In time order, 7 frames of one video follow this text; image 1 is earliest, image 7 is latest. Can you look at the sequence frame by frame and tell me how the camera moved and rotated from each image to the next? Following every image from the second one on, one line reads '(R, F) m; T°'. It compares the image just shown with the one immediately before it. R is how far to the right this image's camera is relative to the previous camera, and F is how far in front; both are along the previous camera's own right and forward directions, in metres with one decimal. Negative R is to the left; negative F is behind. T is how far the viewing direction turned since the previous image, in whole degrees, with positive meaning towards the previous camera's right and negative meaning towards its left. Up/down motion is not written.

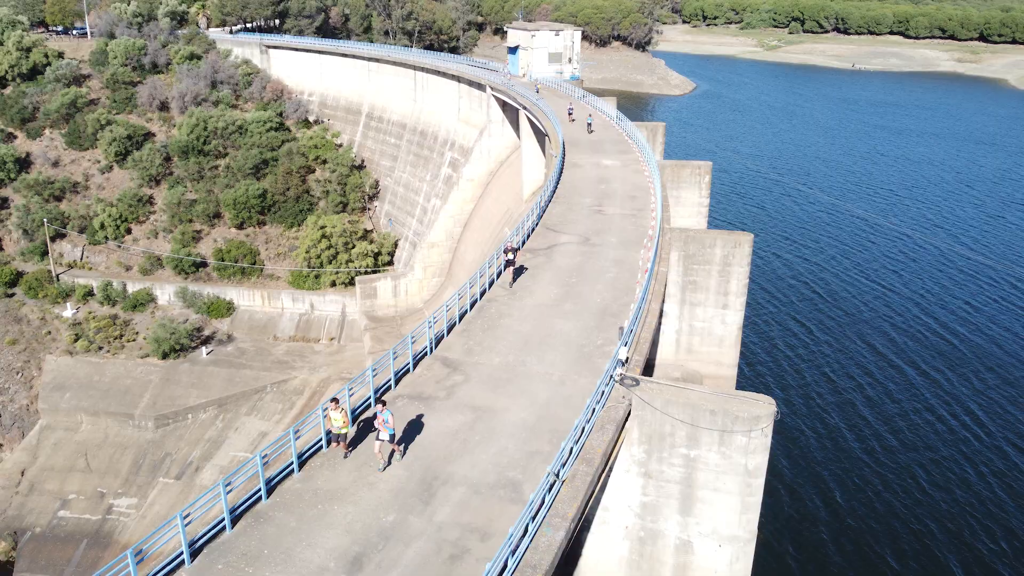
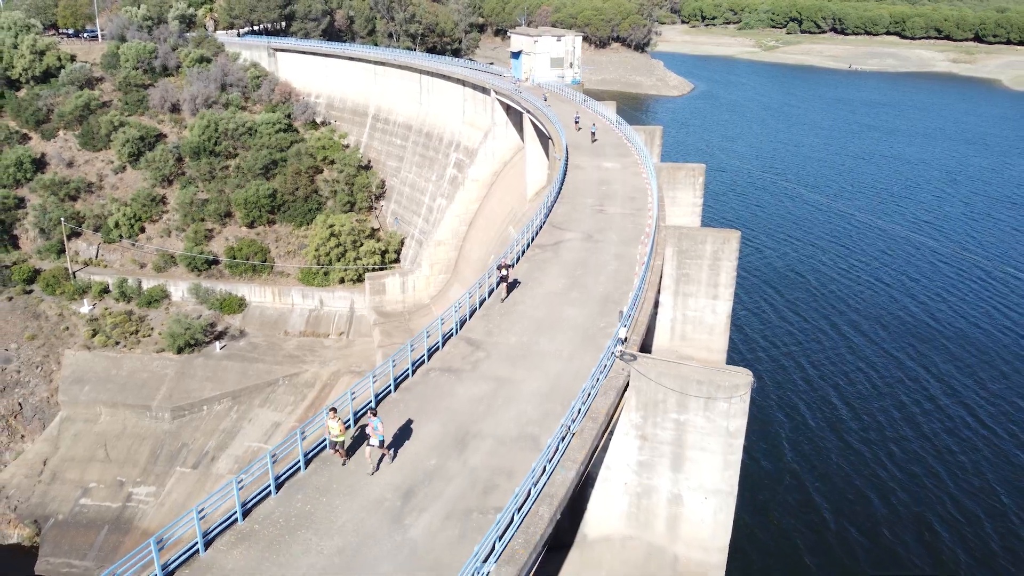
(-0.2, -1.1) m; 0°
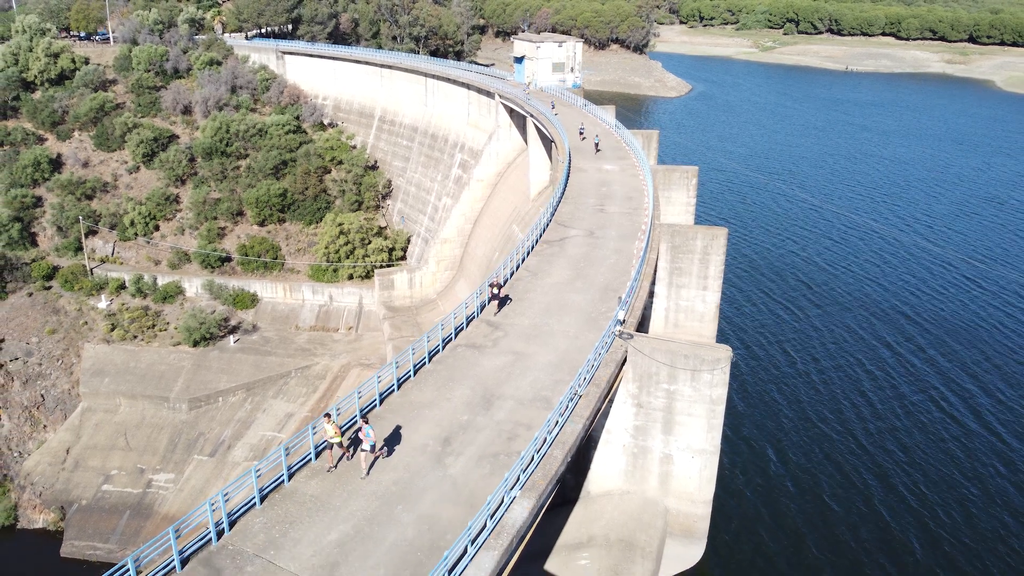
(-0.2, -1.2) m; 0°
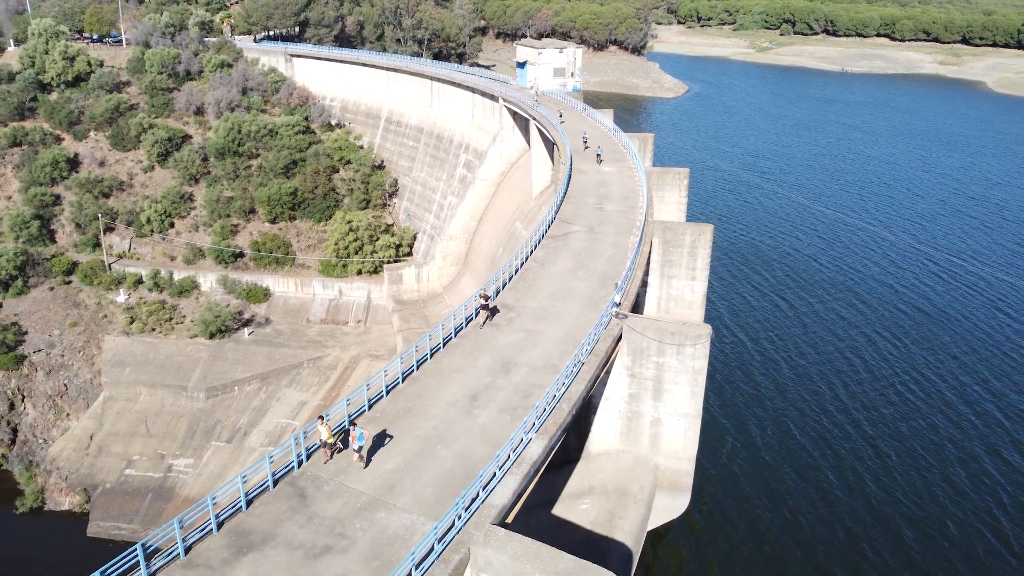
(-0.2, -1.5) m; 0°
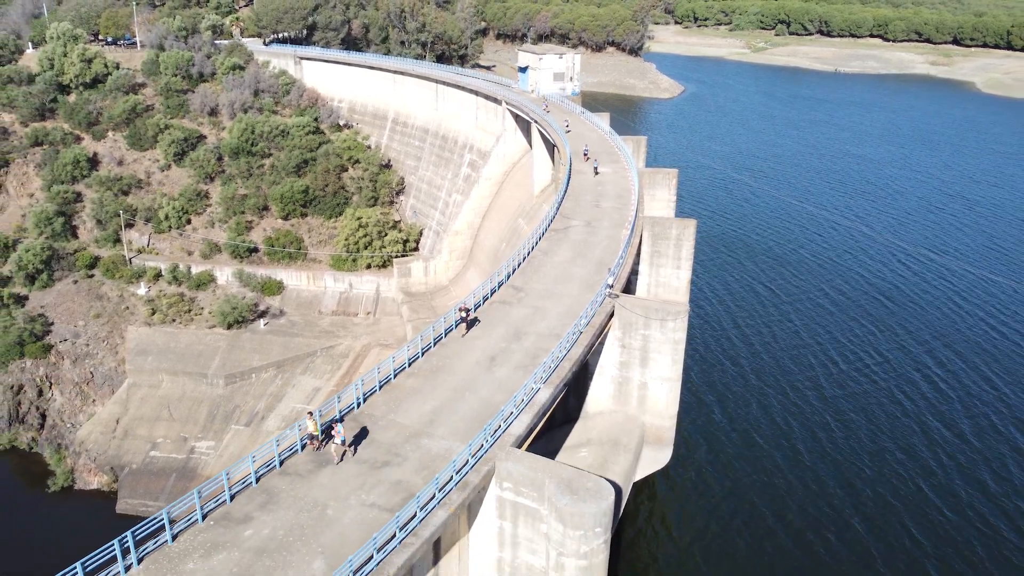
(-0.2, -1.9) m; 0°
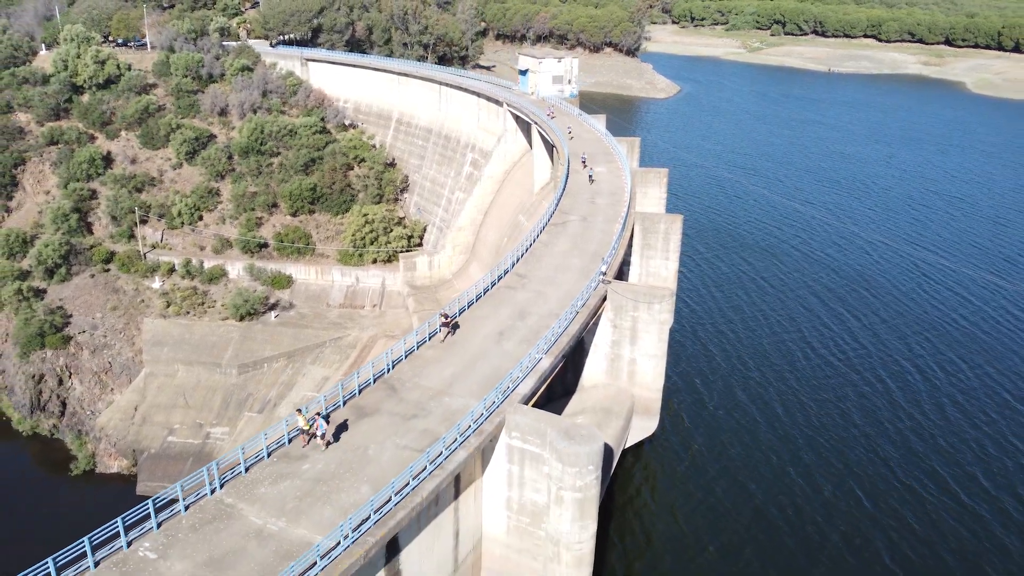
(-0.1, -1.6) m; 0°
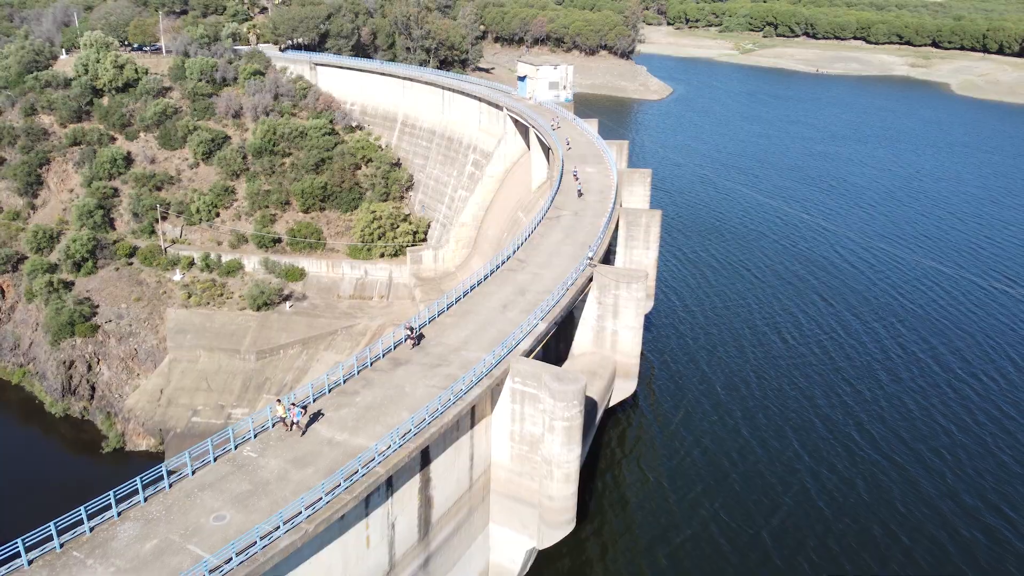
(-0.1, -2.6) m; 0°
